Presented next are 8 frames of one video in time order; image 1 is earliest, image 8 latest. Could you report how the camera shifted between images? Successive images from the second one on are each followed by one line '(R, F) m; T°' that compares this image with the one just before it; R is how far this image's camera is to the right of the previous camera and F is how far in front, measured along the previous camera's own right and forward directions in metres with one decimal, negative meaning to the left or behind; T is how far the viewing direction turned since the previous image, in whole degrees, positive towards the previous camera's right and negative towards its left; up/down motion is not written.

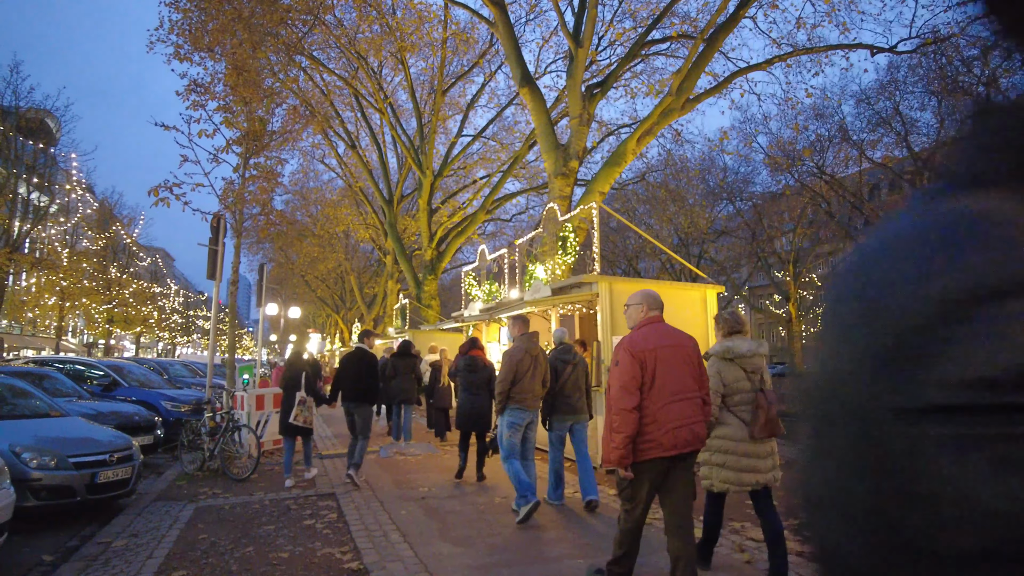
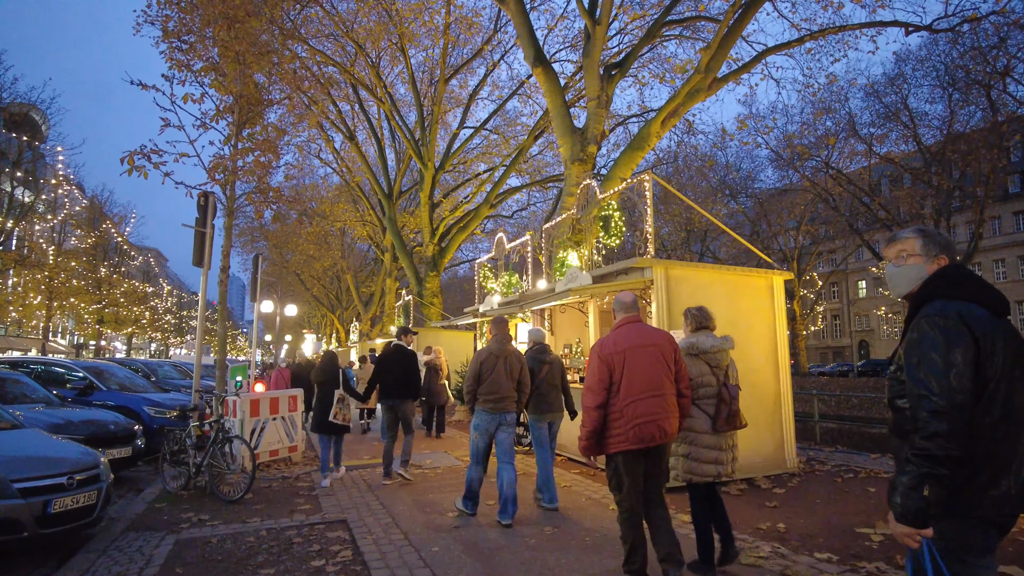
(-0.5, +1.2) m; 0°
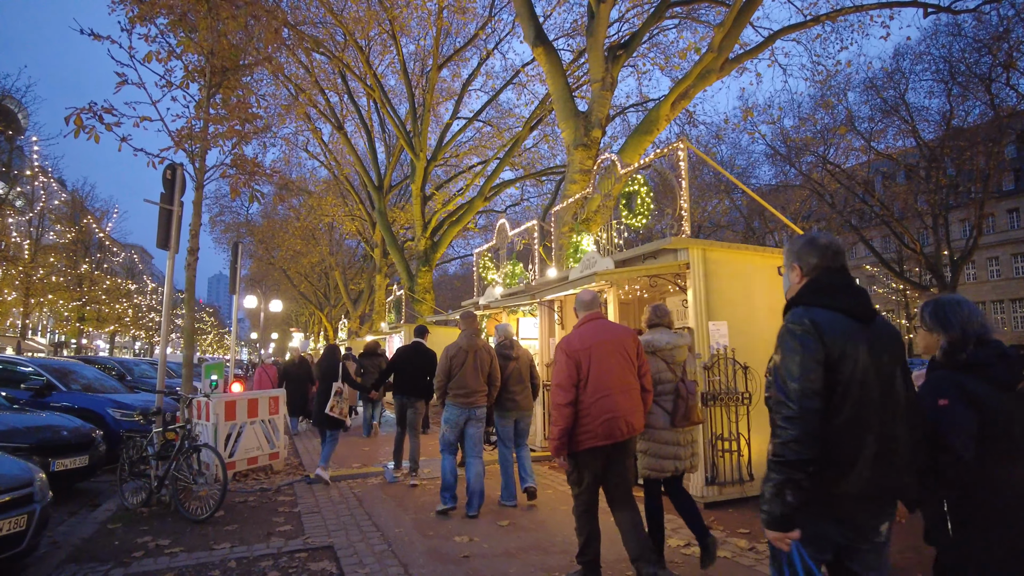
(-0.2, +1.0) m; +1°
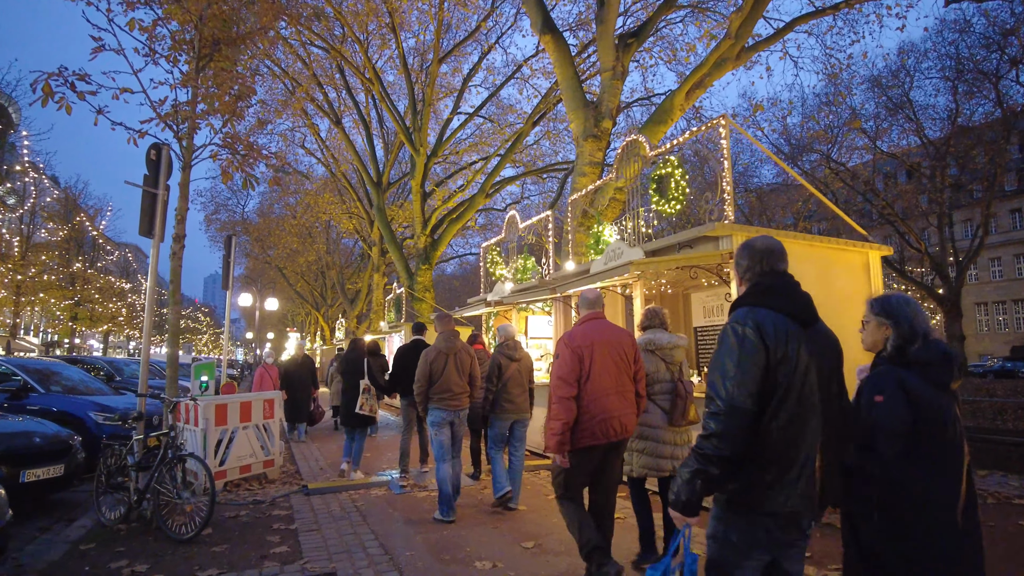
(-0.2, +0.6) m; 0°
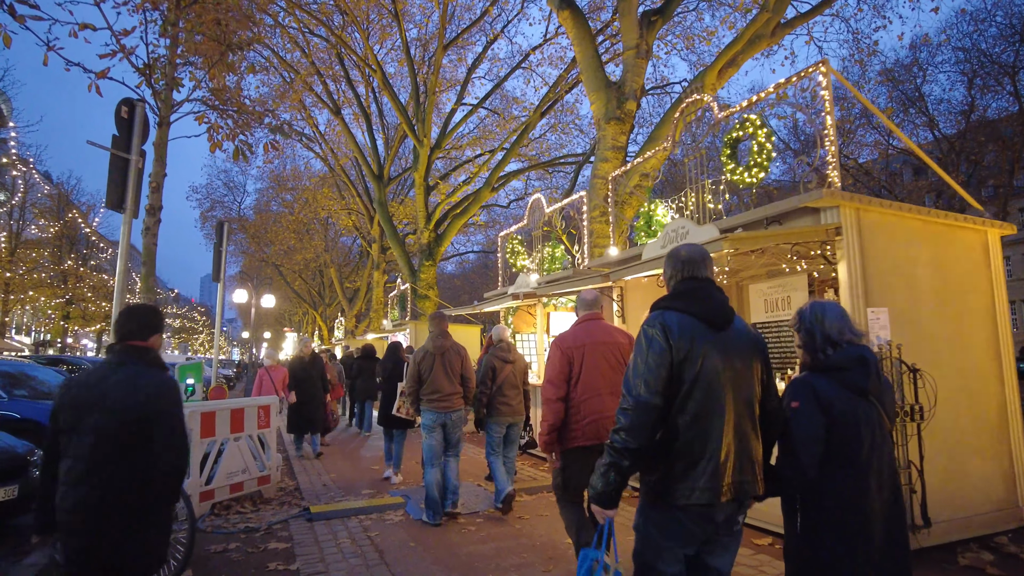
(-0.4, +1.1) m; 0°
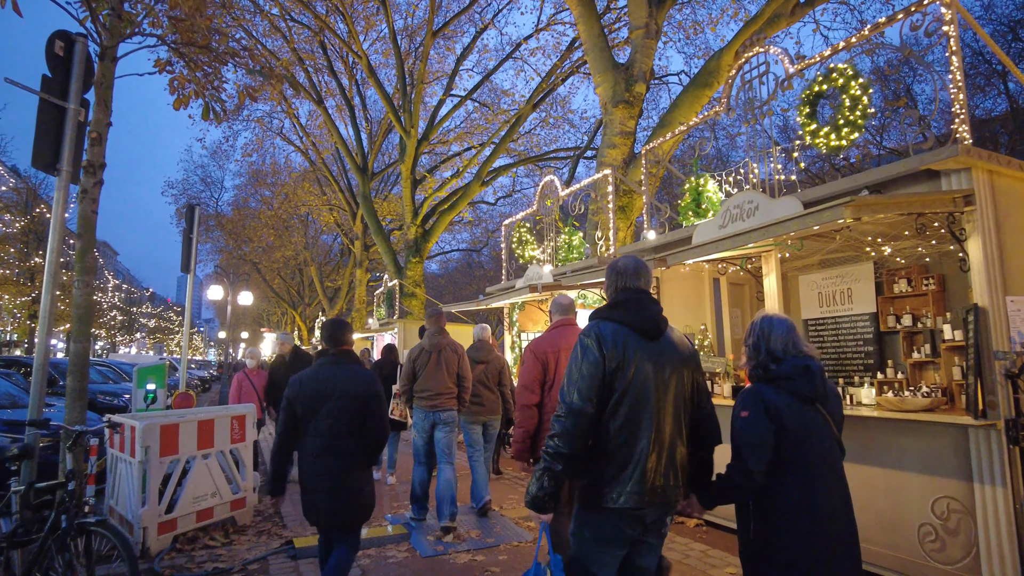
(-0.4, +1.0) m; +2°
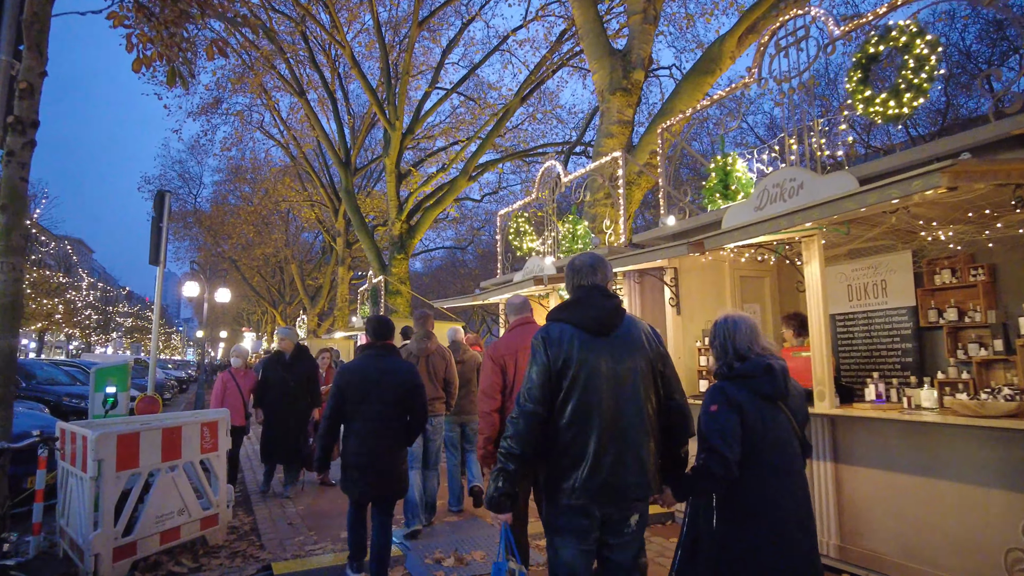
(-0.2, +0.6) m; +2°
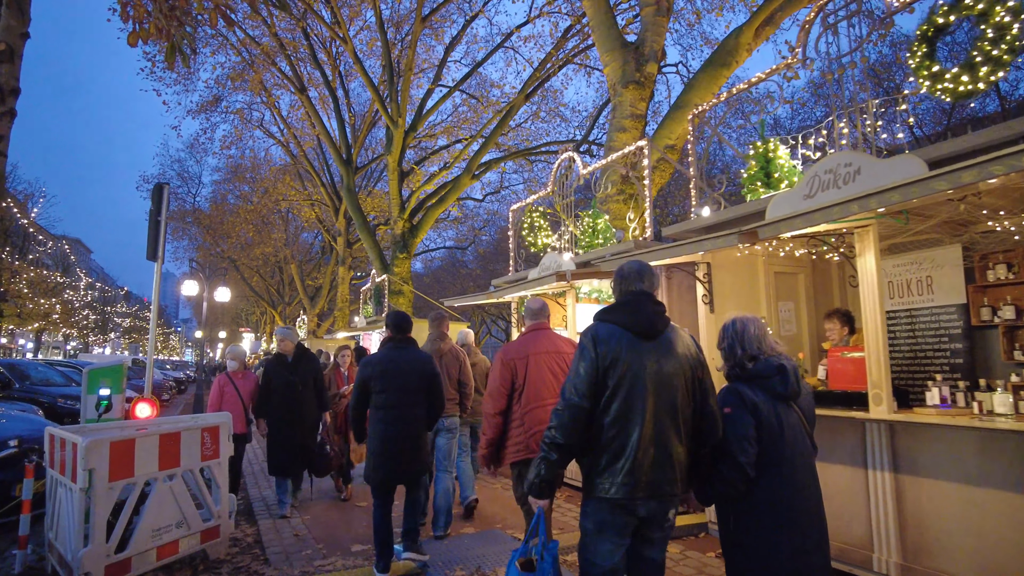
(-0.2, +0.4) m; 0°
